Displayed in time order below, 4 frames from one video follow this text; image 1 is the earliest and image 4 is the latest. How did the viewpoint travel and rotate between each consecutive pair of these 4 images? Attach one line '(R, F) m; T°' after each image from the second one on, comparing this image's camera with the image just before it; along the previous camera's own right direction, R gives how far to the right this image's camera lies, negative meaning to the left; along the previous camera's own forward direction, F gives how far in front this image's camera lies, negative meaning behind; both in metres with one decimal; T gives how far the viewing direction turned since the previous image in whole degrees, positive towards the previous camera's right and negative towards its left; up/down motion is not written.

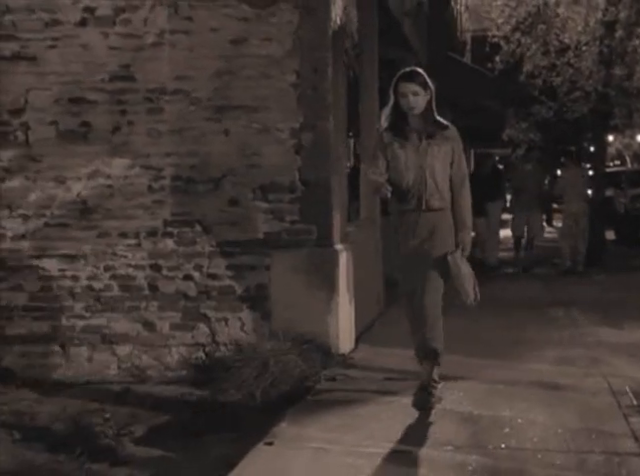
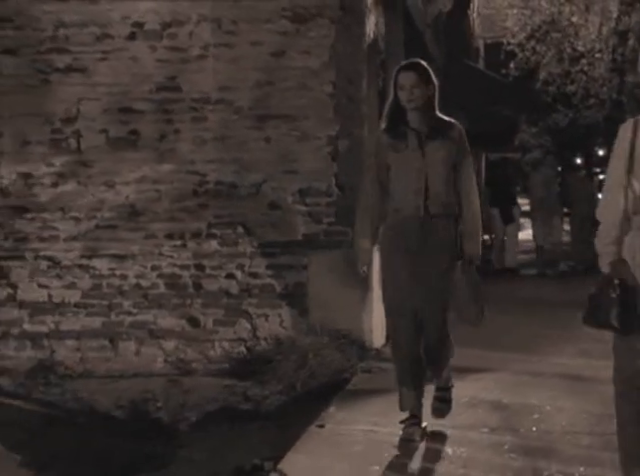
(-0.2, -0.4) m; 0°
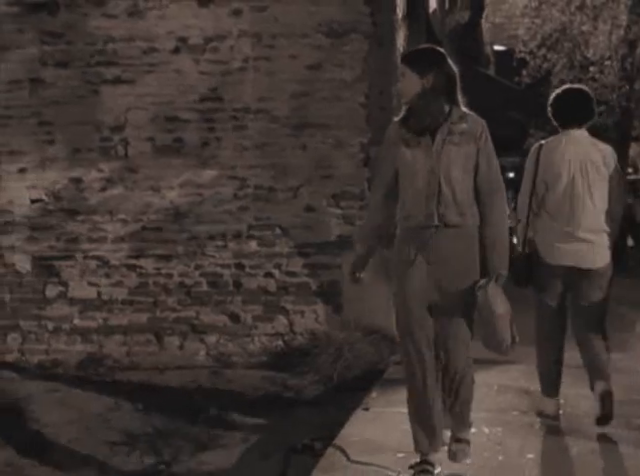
(-0.2, -0.5) m; 0°
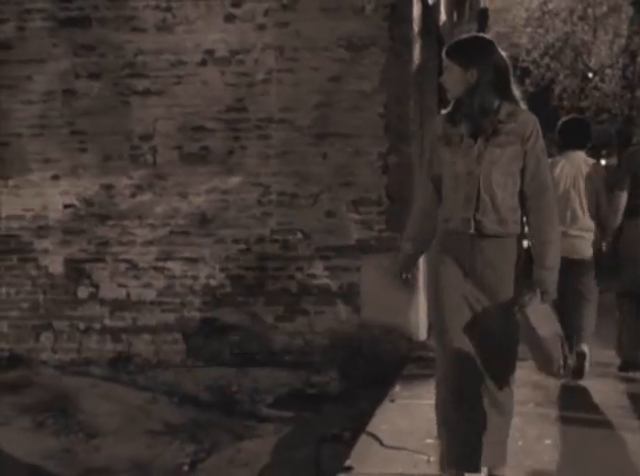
(-0.2, -0.4) m; 0°
